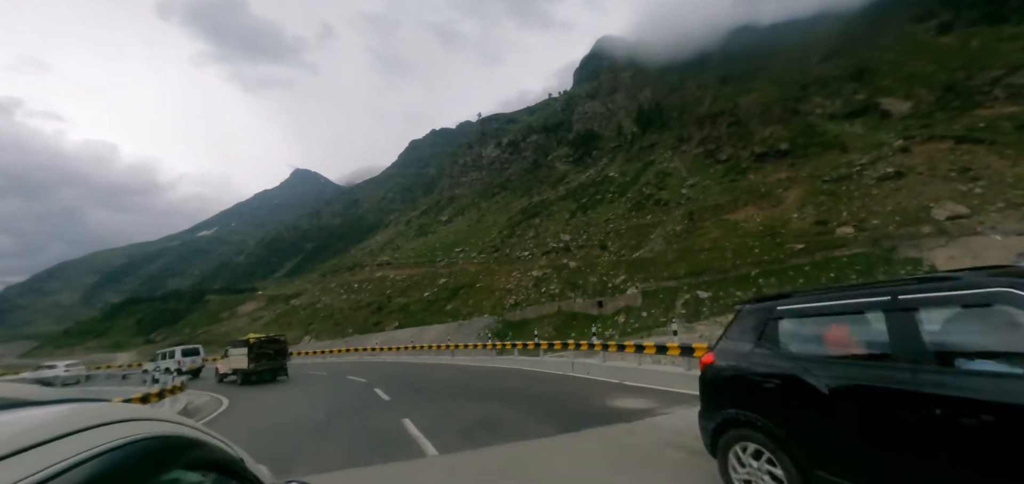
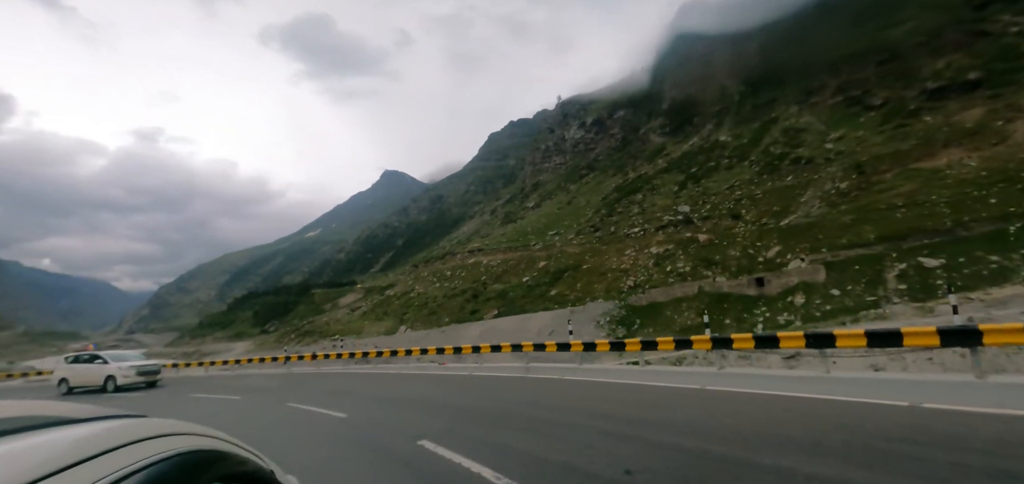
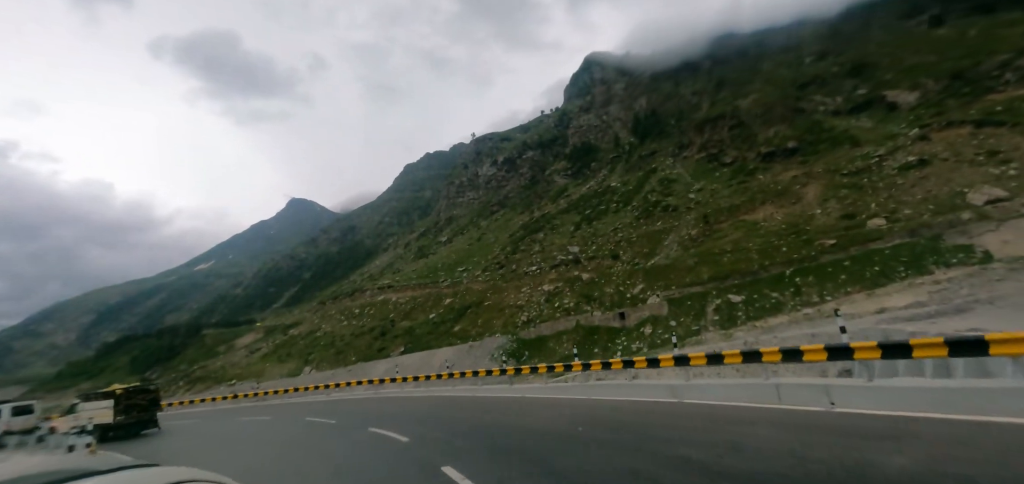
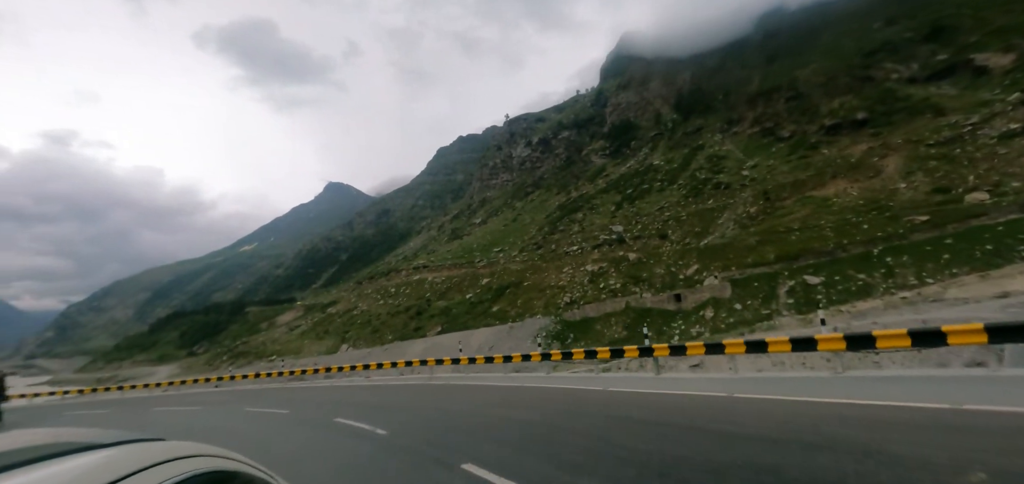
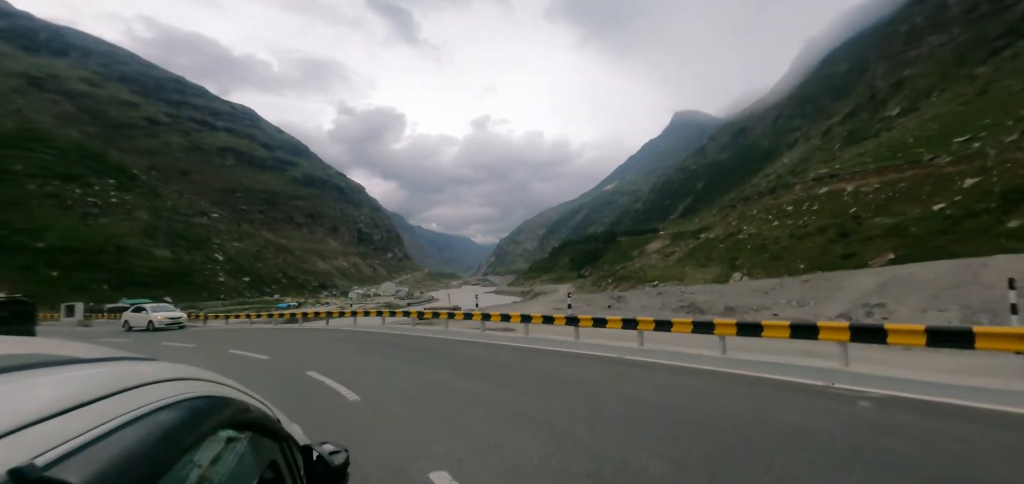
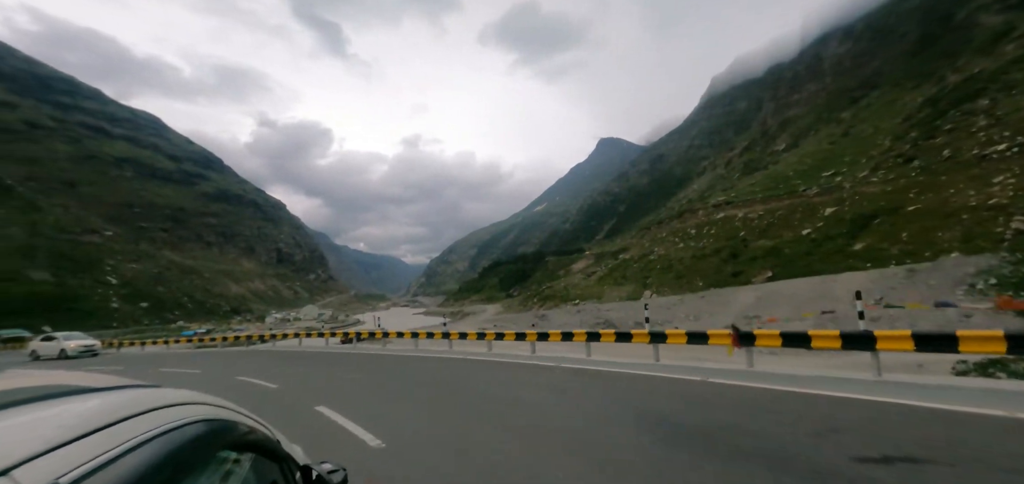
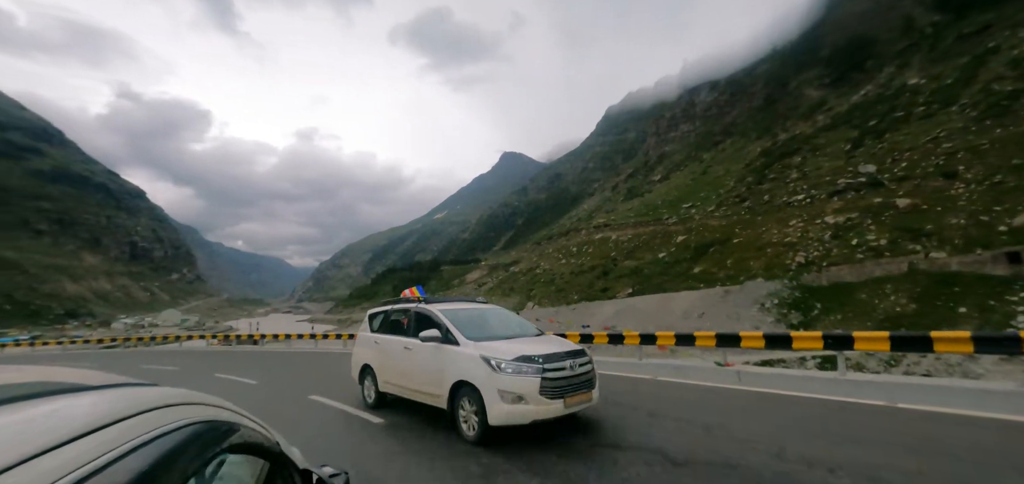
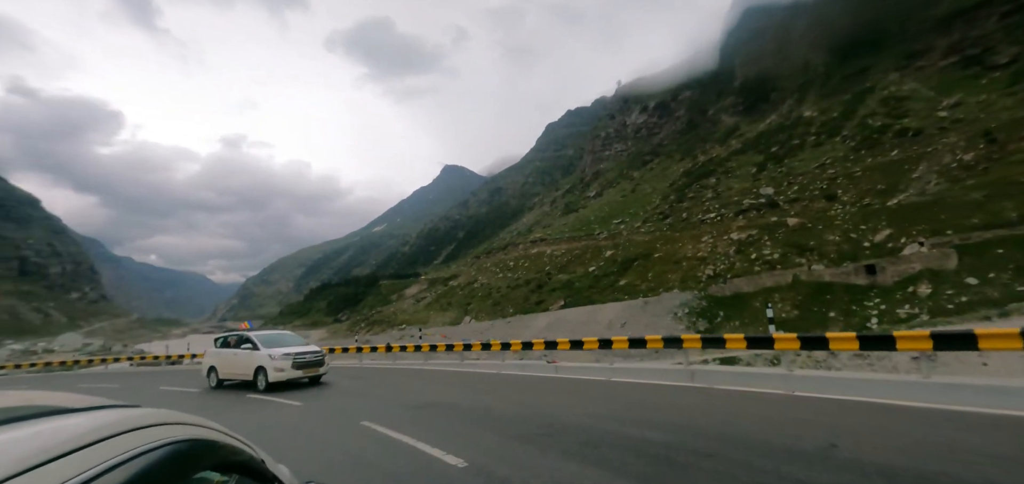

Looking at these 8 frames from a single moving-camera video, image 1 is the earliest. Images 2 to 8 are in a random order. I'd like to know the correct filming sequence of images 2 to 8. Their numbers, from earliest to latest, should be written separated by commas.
3, 4, 2, 8, 7, 6, 5
